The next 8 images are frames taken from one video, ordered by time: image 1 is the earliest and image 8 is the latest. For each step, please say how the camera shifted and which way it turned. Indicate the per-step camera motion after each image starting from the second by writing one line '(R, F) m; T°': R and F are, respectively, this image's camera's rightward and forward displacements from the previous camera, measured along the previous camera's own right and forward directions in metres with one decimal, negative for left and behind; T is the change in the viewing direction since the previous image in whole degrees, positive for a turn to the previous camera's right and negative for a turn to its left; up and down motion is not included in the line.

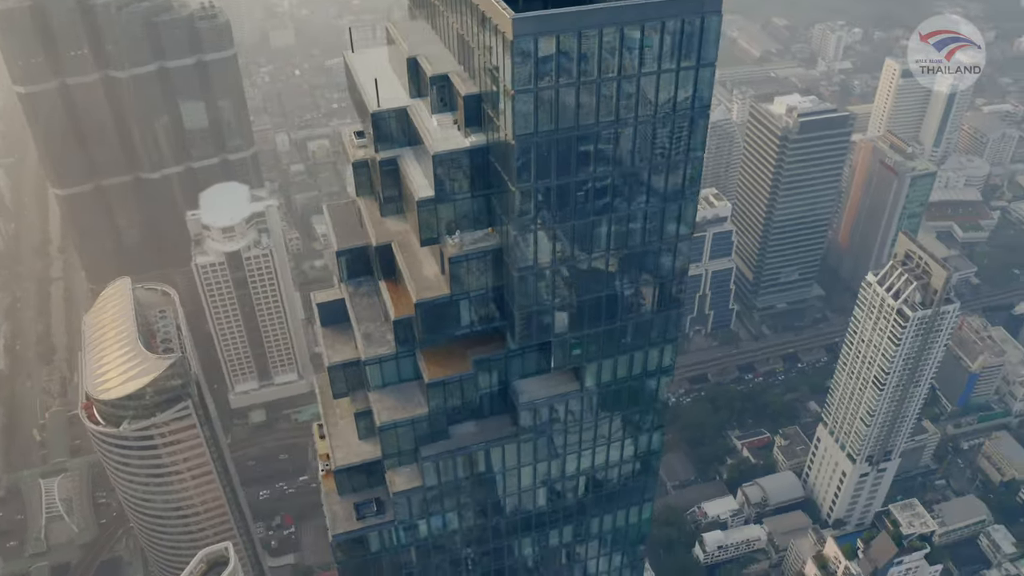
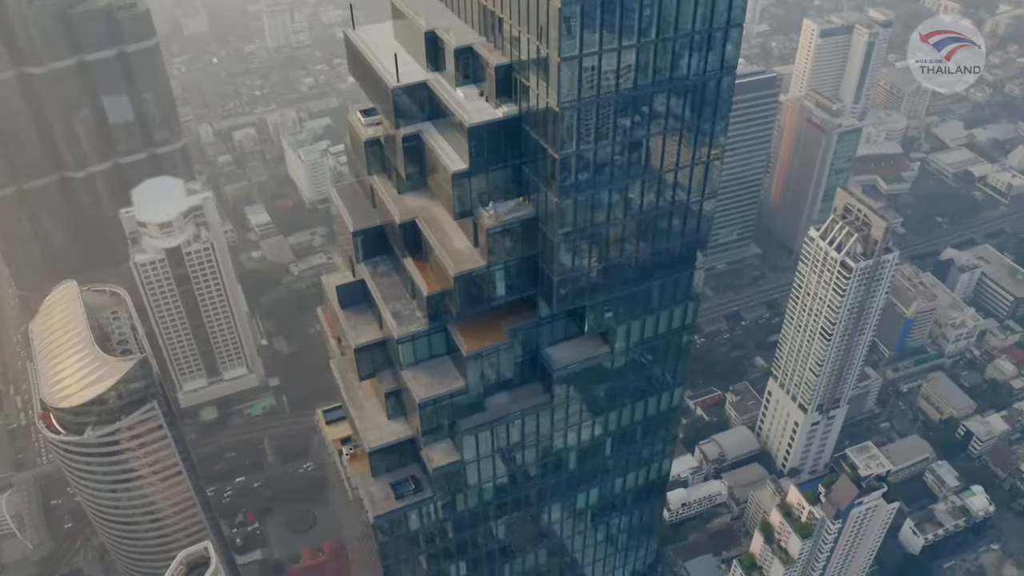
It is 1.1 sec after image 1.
(-5.2, 0.0) m; +5°
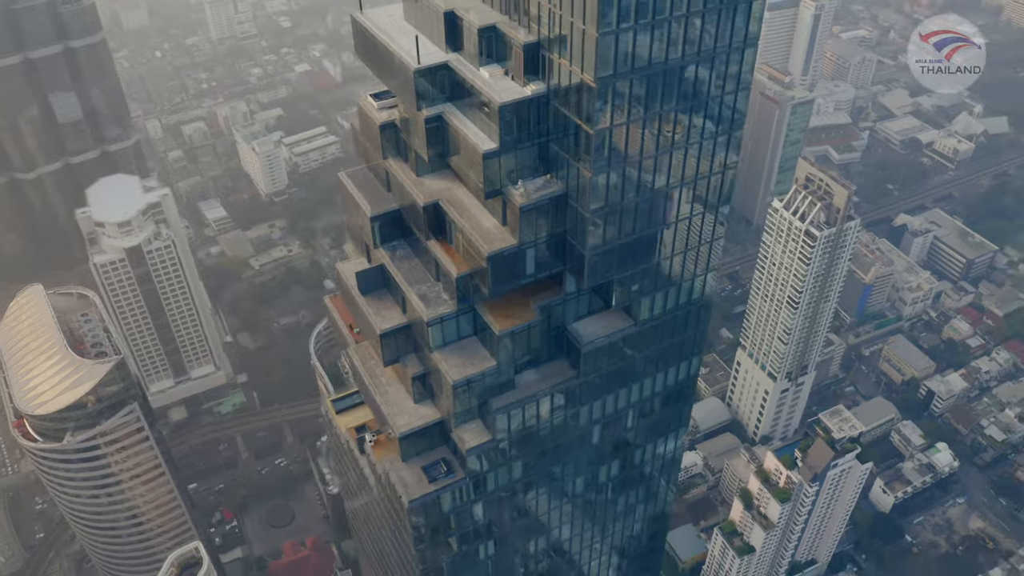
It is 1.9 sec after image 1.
(-3.8, -0.1) m; +3°
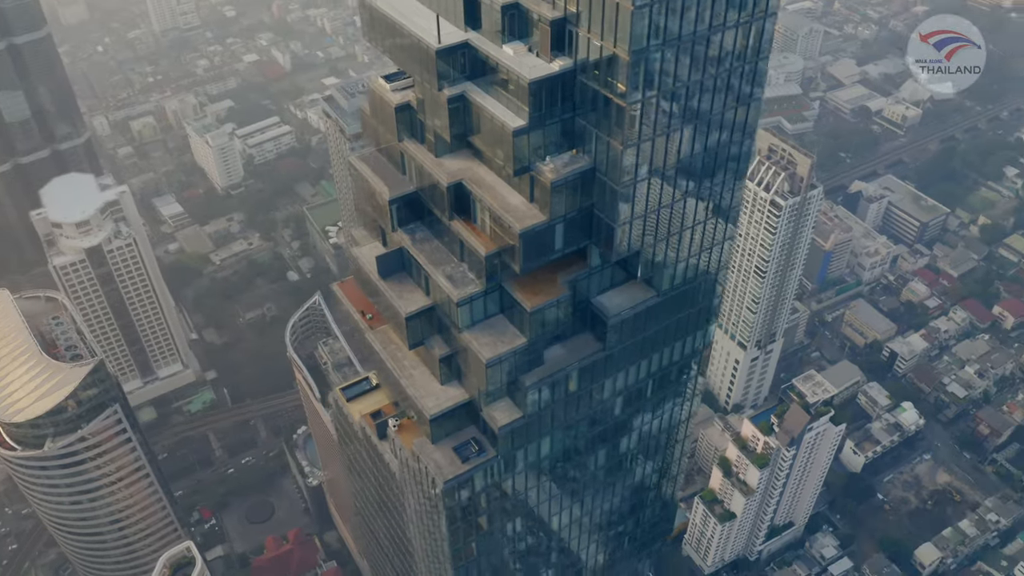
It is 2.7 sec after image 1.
(-3.8, 0.0) m; +3°
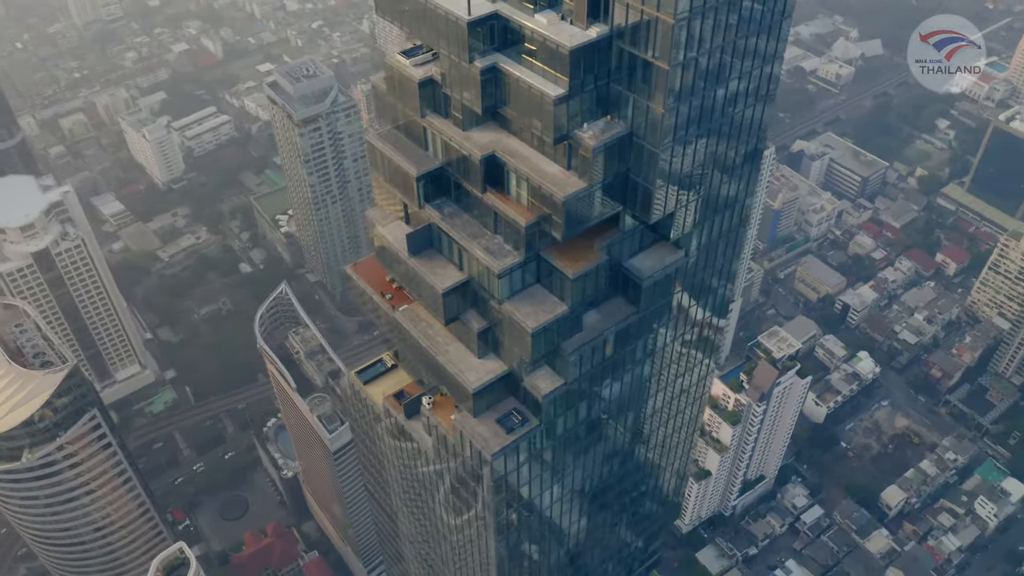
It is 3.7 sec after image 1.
(-5.1, 0.0) m; +4°
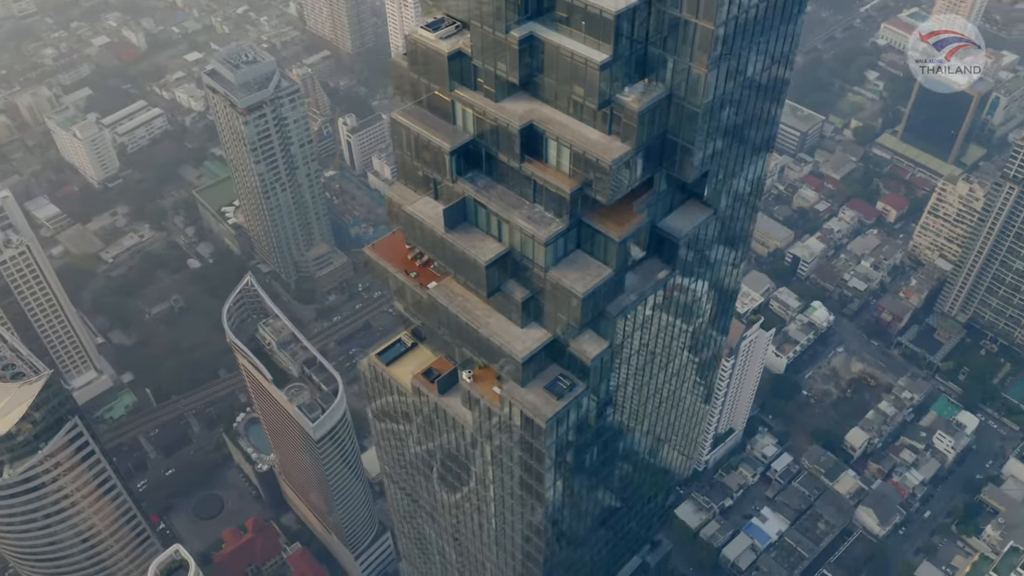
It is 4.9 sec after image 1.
(-5.7, -0.1) m; +4°
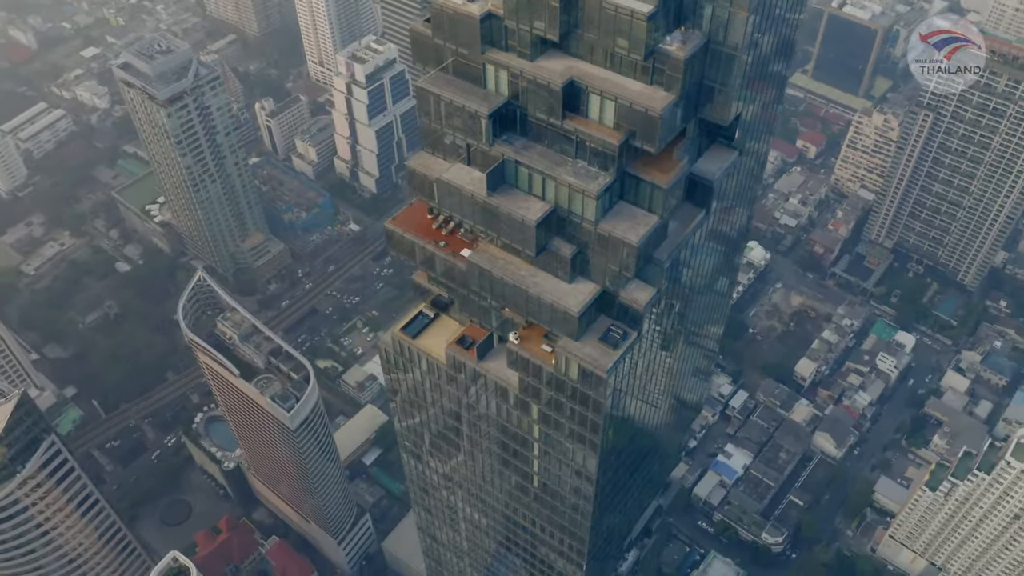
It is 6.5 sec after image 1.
(-7.3, 0.0) m; +5°
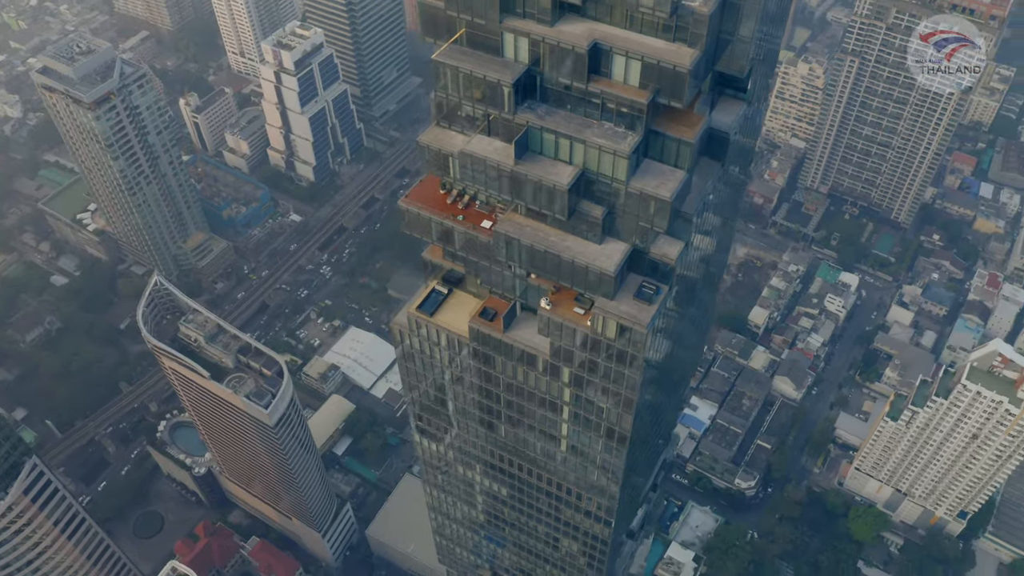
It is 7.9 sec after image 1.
(-6.0, -0.1) m; +5°
